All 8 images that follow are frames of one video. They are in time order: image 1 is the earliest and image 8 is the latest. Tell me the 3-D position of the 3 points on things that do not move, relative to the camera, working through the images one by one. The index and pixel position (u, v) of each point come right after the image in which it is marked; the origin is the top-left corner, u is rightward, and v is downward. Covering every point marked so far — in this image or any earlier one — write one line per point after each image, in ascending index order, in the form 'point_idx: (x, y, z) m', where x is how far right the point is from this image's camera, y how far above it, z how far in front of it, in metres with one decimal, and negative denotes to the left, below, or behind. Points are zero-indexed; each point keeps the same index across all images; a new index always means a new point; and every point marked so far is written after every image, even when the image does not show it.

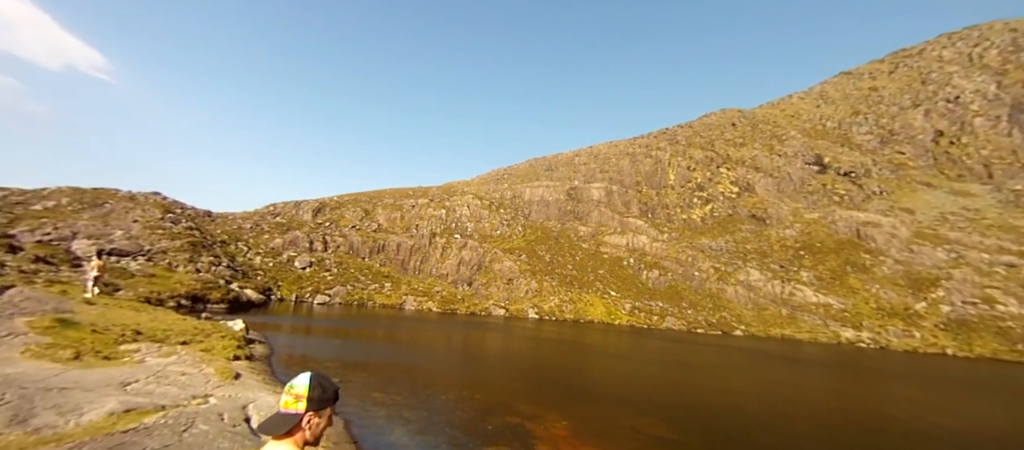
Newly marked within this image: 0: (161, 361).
0: (-14.7, -5.7, +18.1) m
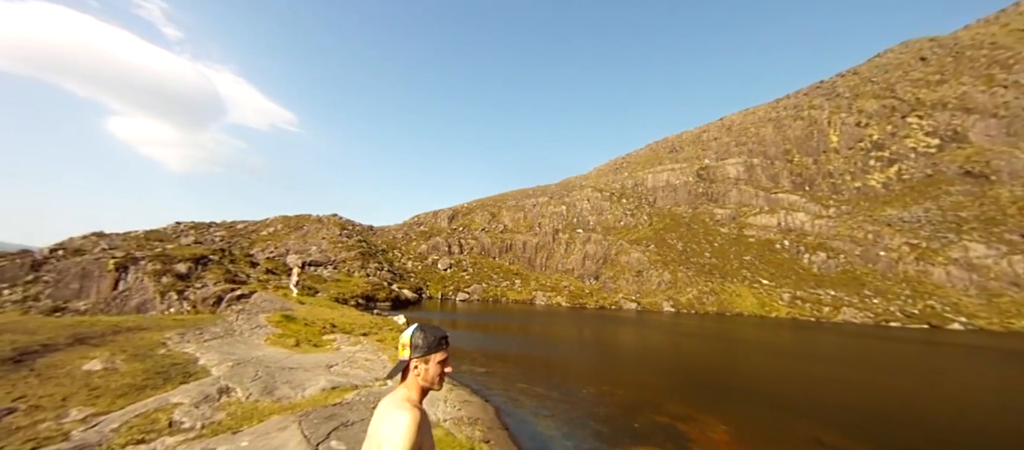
0: (-8.3, -6.4, +22.1) m
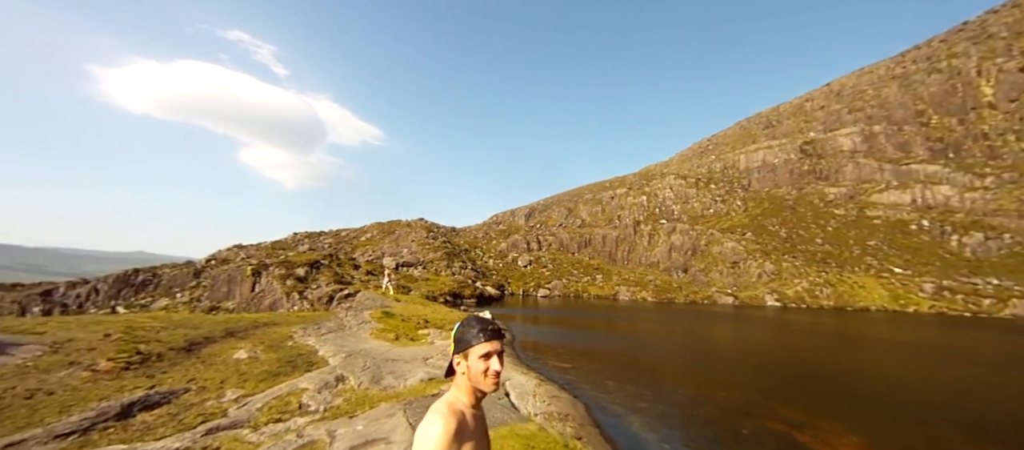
0: (-3.8, -6.5, +23.7) m
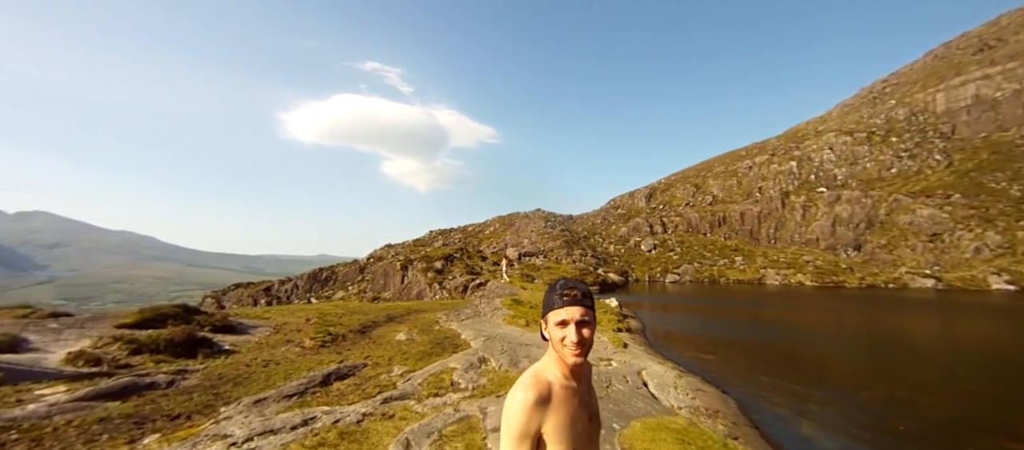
0: (+3.5, -5.8, +23.9) m
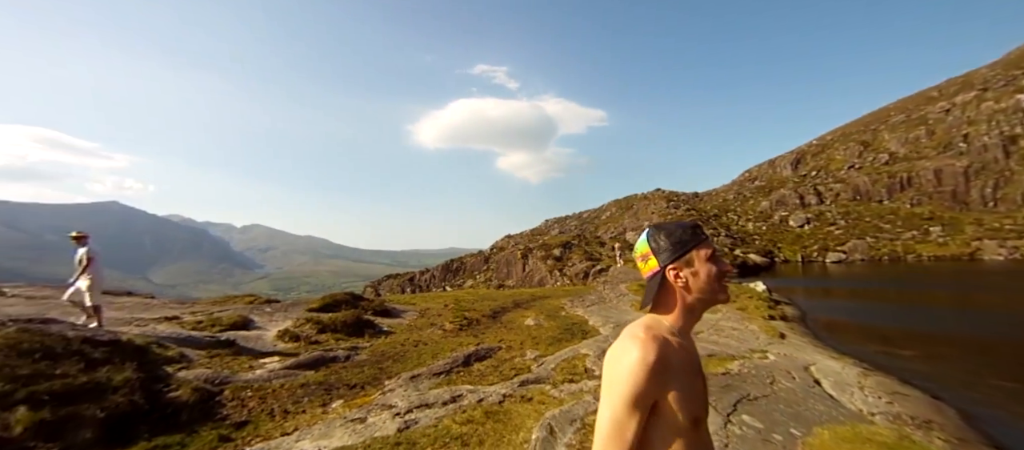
0: (+10.3, -4.6, +22.0) m
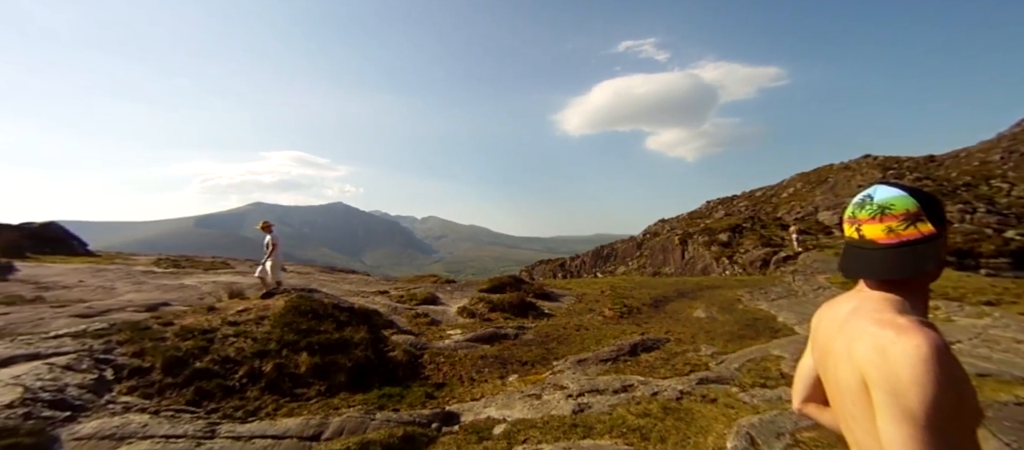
0: (+18.1, -3.8, +16.6) m
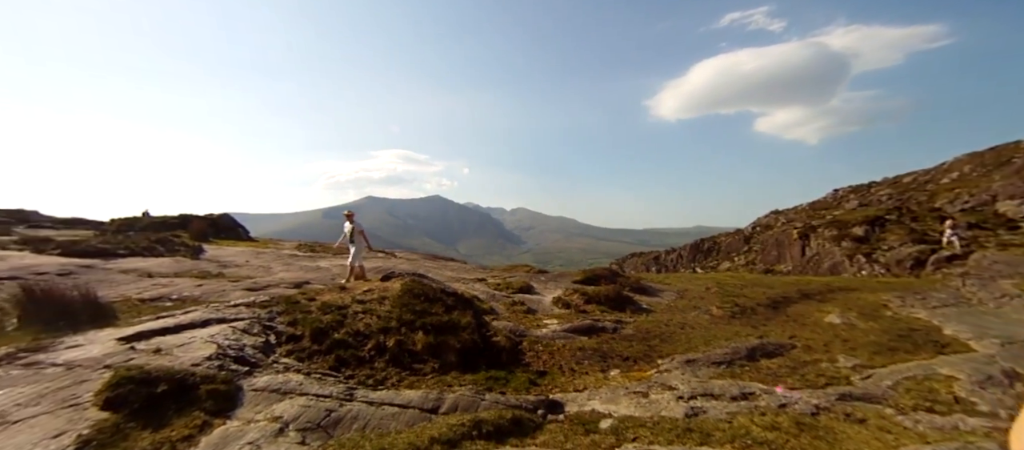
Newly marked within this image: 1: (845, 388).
0: (+21.7, -3.7, +11.8) m
1: (+10.1, -4.9, +12.6) m
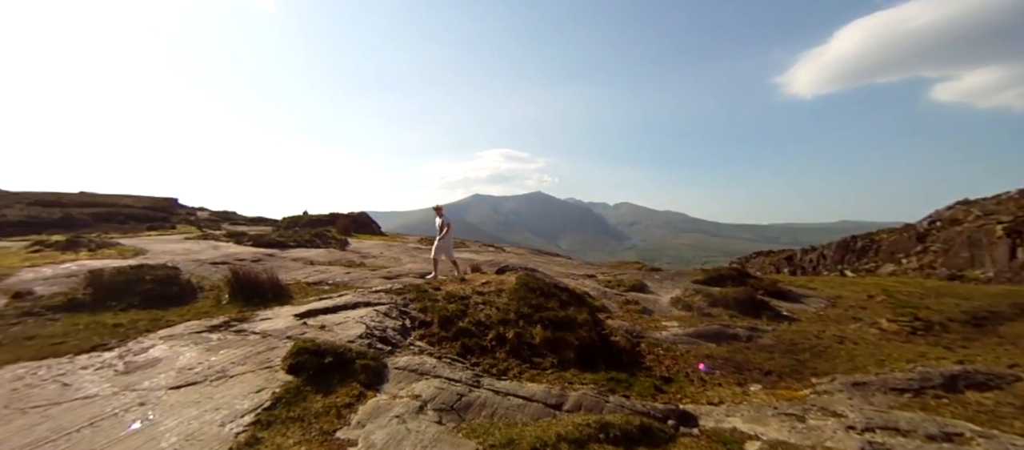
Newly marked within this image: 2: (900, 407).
0: (+24.5, -3.7, +5.1) m
1: (+13.5, -4.9, +9.1) m
2: (+11.3, -5.2, +11.8) m
